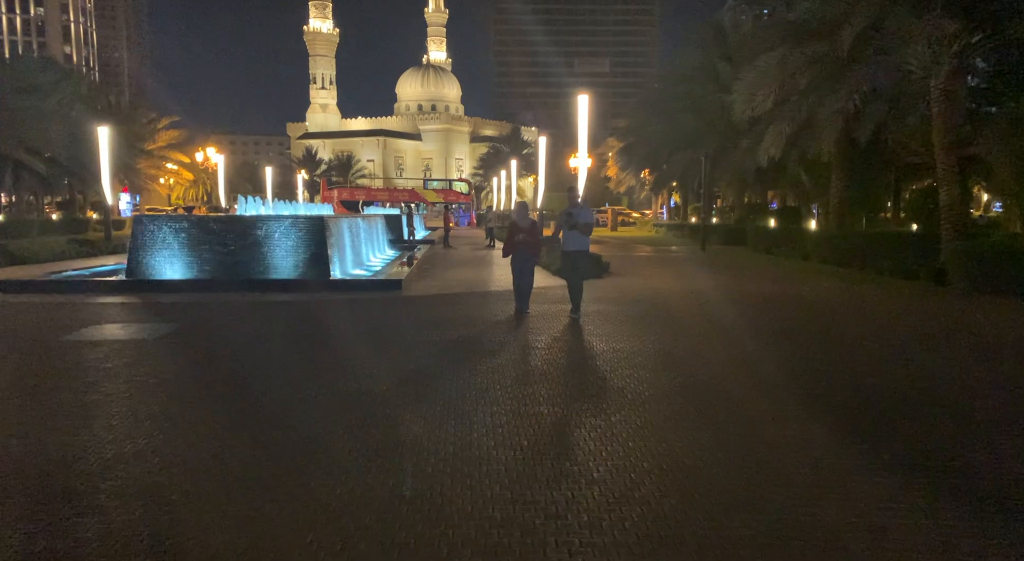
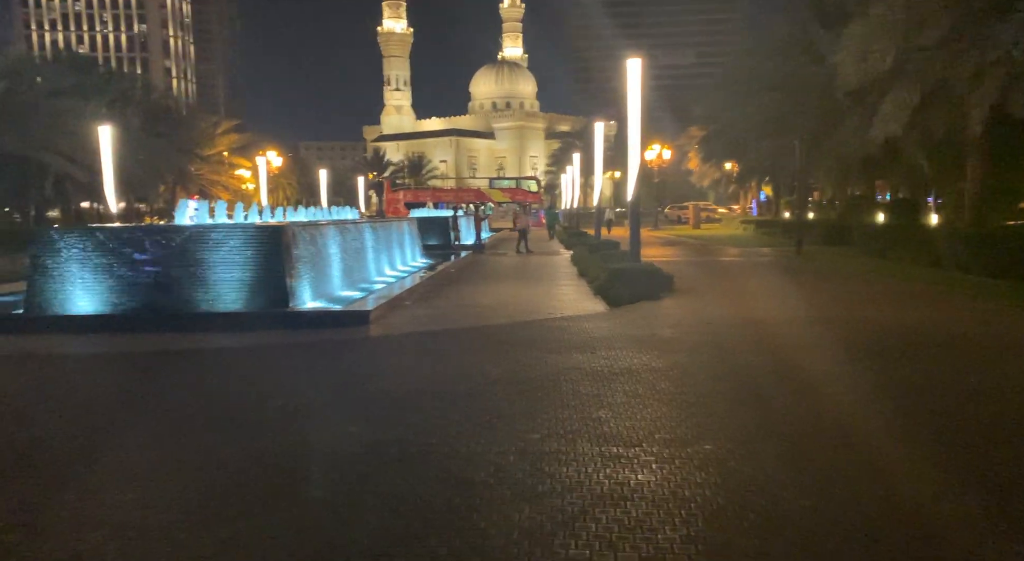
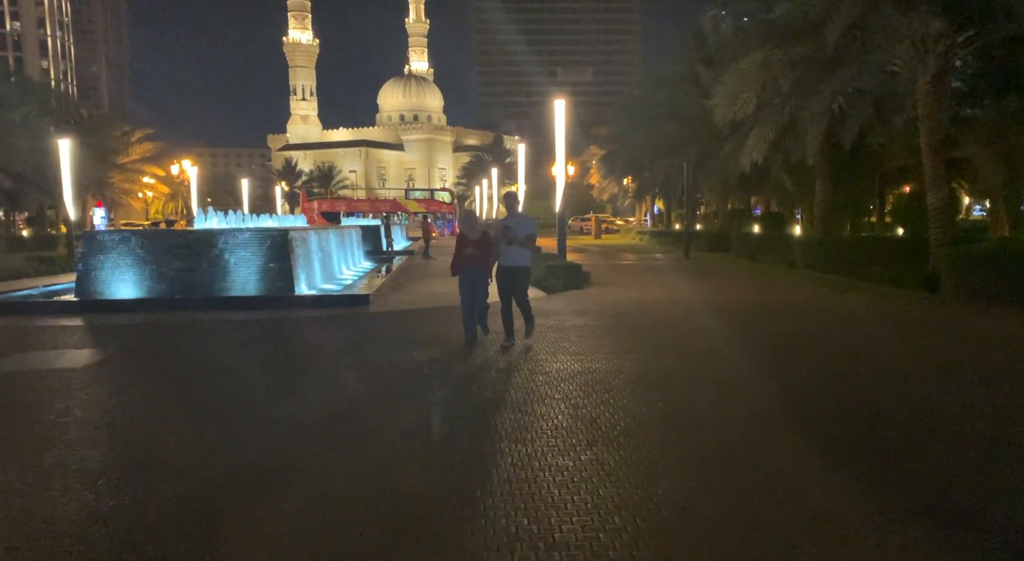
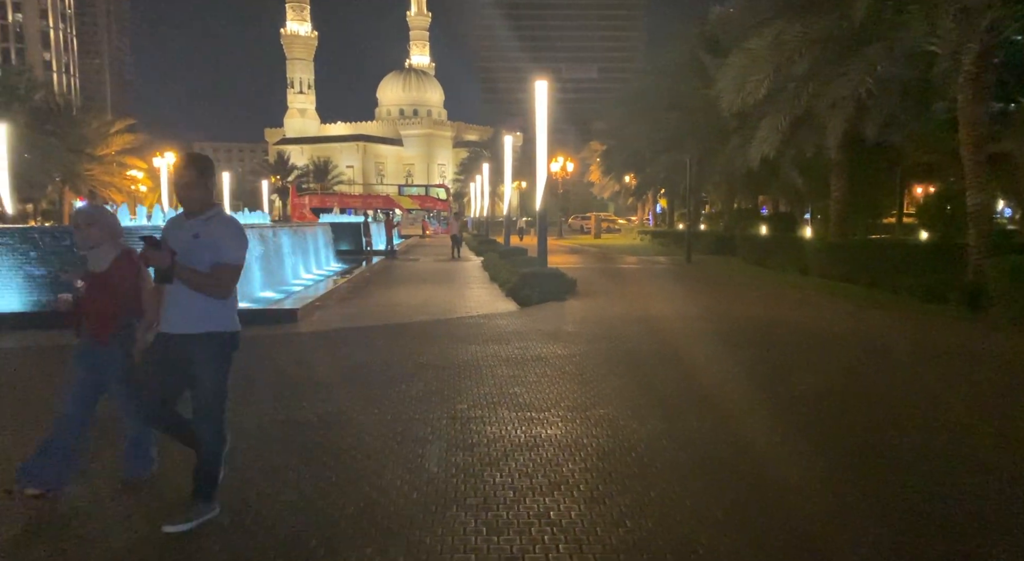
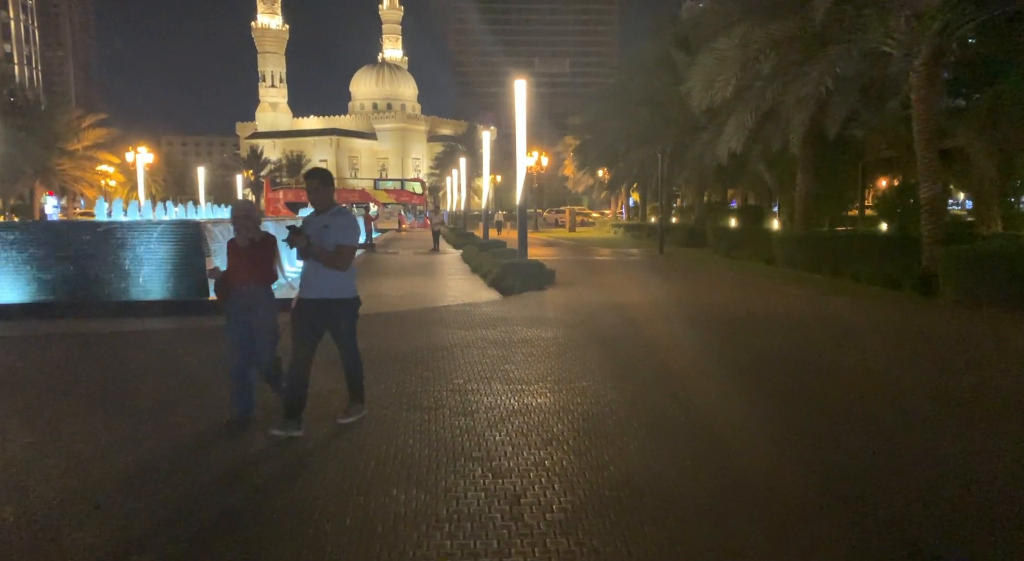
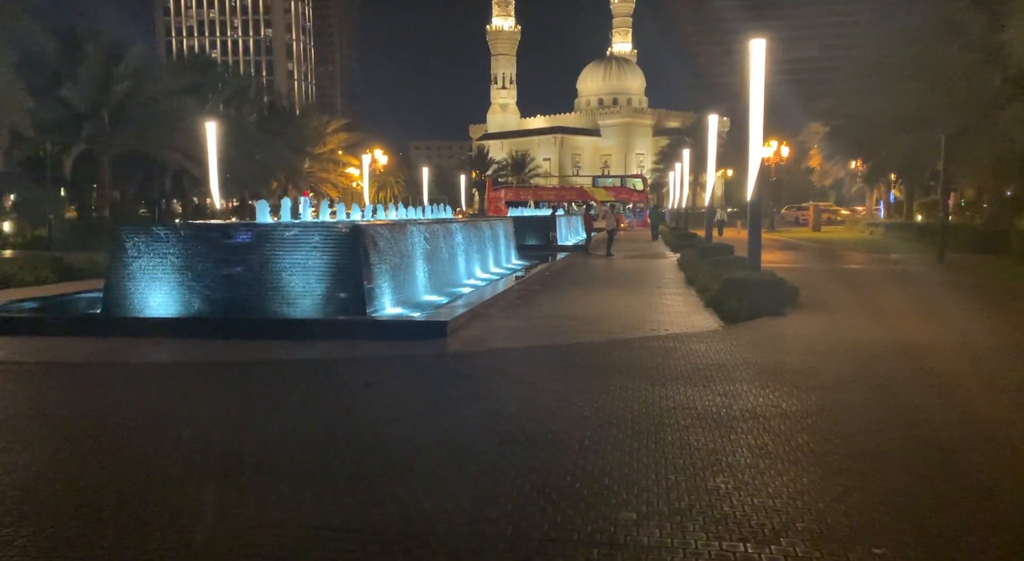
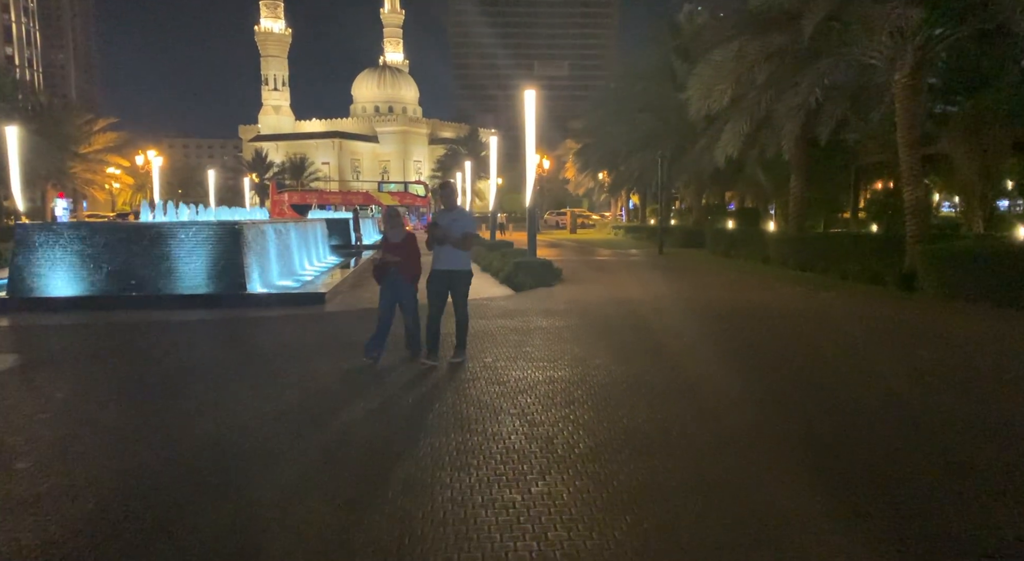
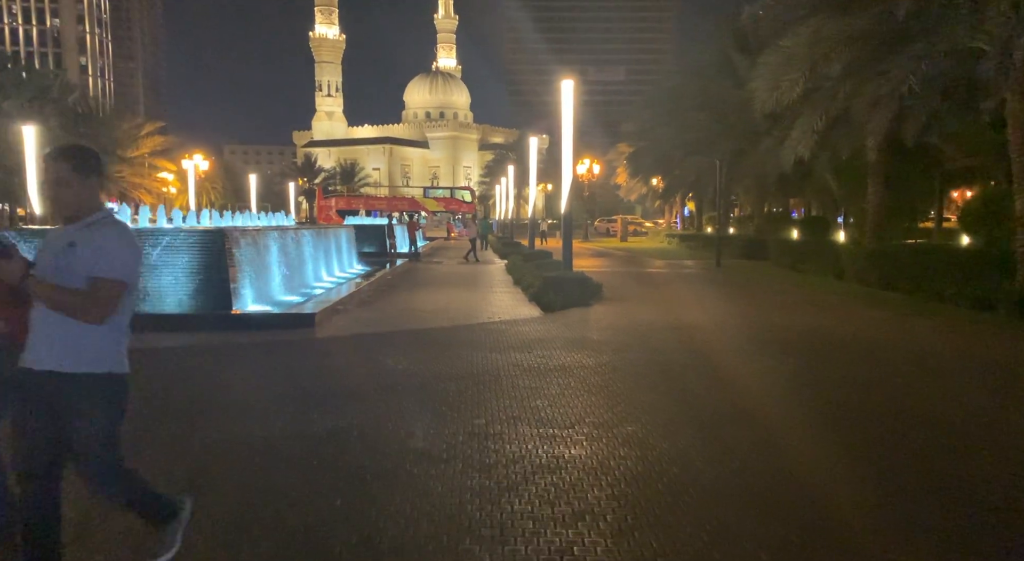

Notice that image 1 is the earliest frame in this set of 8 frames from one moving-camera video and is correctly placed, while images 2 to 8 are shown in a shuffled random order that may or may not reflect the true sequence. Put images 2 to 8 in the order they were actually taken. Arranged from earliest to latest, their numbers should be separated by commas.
3, 7, 5, 4, 8, 2, 6
